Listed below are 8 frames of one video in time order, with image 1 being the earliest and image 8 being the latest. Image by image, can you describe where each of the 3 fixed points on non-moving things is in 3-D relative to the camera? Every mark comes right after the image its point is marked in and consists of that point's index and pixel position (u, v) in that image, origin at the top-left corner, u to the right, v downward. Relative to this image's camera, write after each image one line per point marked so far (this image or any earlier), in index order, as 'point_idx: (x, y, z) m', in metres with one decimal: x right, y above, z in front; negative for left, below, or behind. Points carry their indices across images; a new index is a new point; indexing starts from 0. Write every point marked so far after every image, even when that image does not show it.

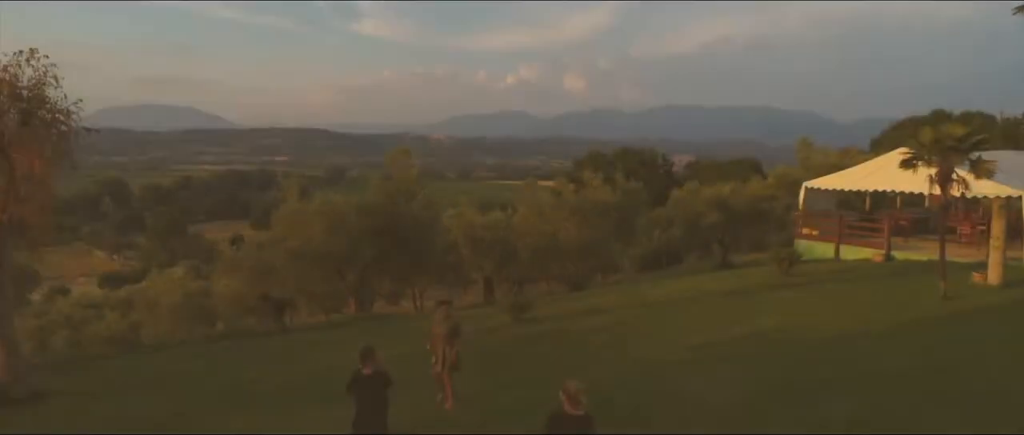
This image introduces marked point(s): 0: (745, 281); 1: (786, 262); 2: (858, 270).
0: (+6.3, -1.7, +18.9) m
1: (+7.4, -1.2, +18.7) m
2: (+9.4, -1.5, +19.0) m
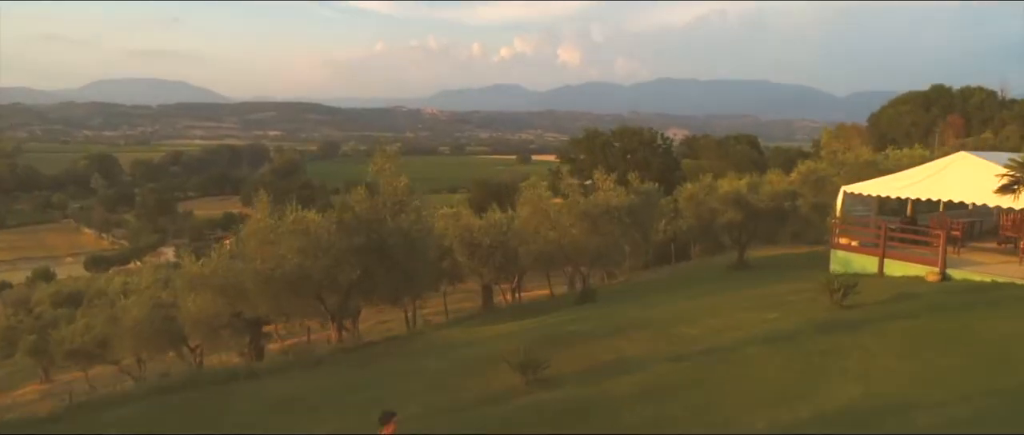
0: (+6.4, -2.2, +16.3) m
1: (+7.5, -1.7, +16.1) m
2: (+9.5, -1.9, +16.4) m
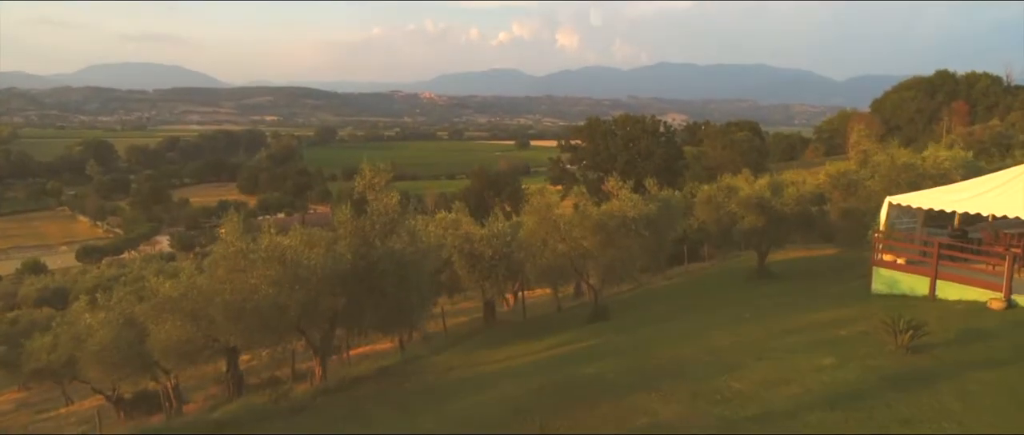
0: (+6.6, -2.7, +14.0) m
1: (+7.7, -2.2, +13.9) m
2: (+9.7, -2.4, +14.1) m
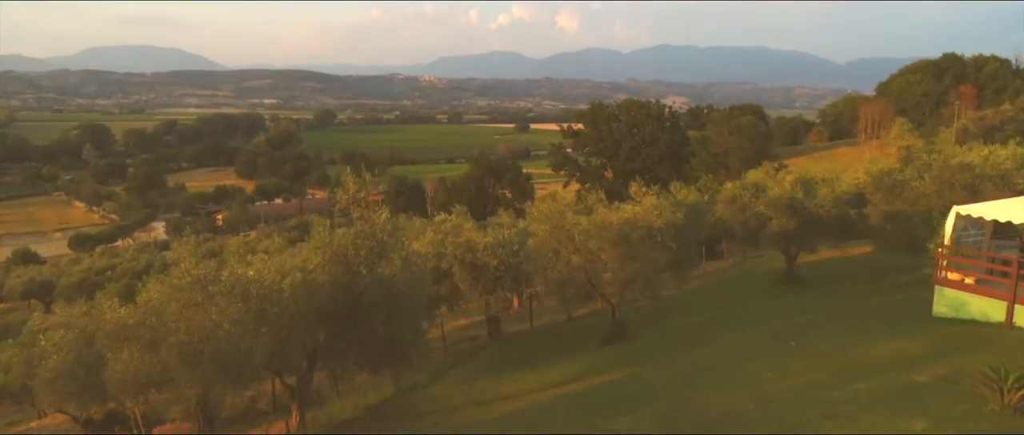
0: (+6.8, -3.1, +11.5) m
1: (+7.9, -2.6, +11.3) m
2: (+9.9, -2.8, +11.6) m
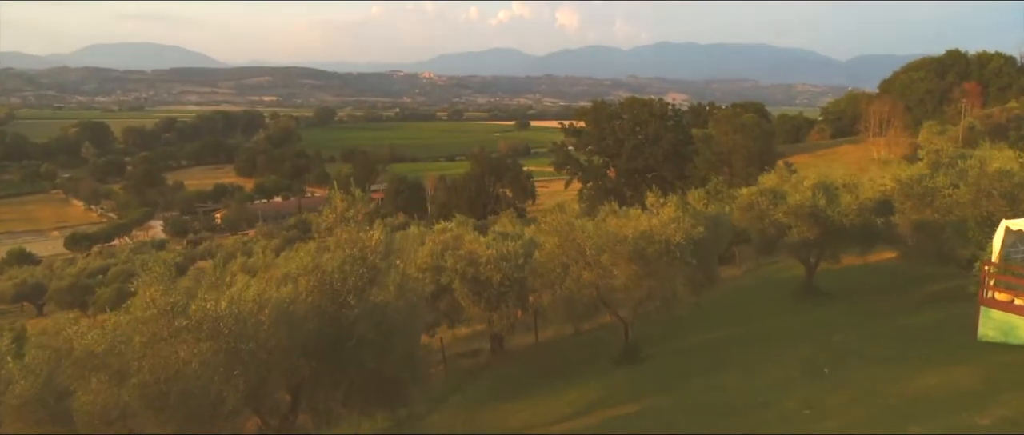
0: (+6.9, -3.5, +10.0) m
1: (+8.0, -3.0, +9.9) m
2: (+10.1, -3.2, +10.1) m
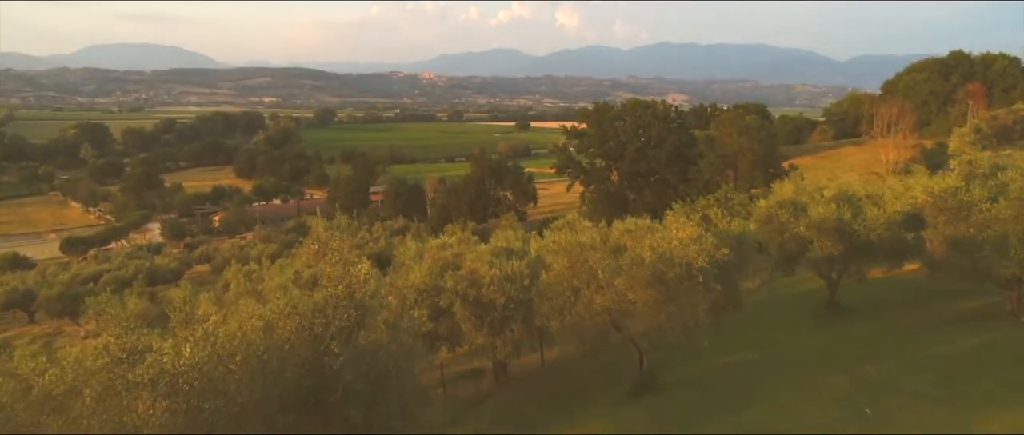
0: (+7.1, -3.9, +8.5) m
1: (+8.2, -3.4, +8.3) m
2: (+10.2, -3.7, +8.6) m
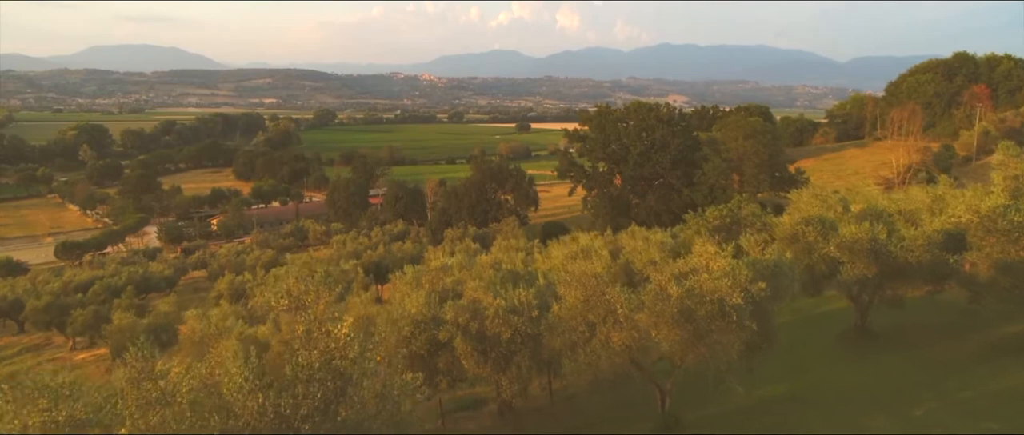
0: (+7.2, -4.5, +6.7) m
1: (+8.3, -4.0, +6.5) m
2: (+10.3, -4.2, +6.8) m
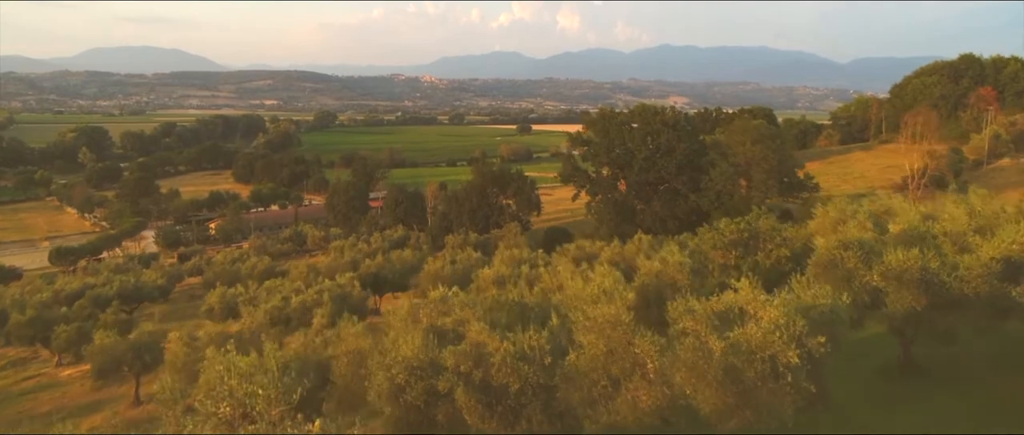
0: (+7.4, -5.1, +4.5) m
1: (+8.5, -4.7, +4.3) m
2: (+10.5, -4.9, +4.6) m
